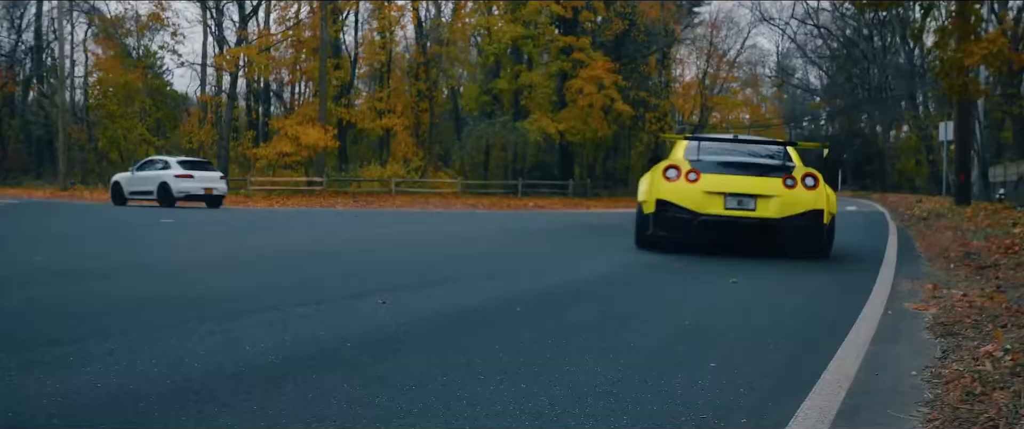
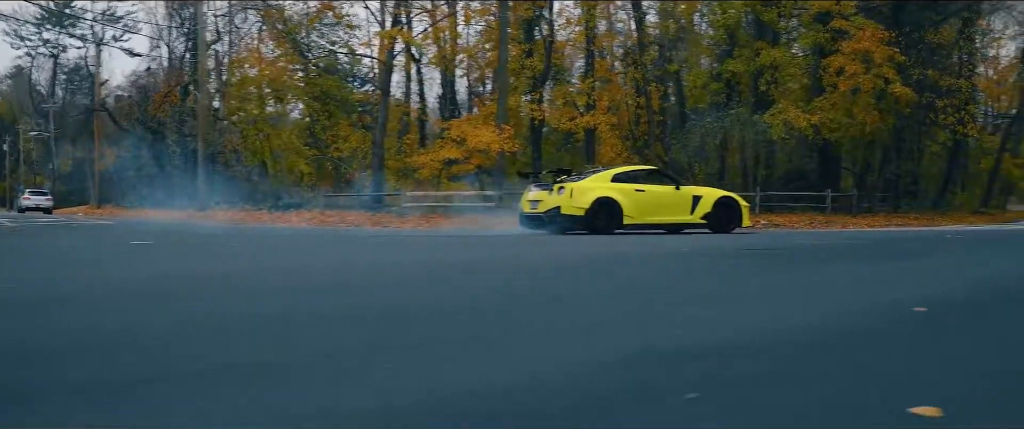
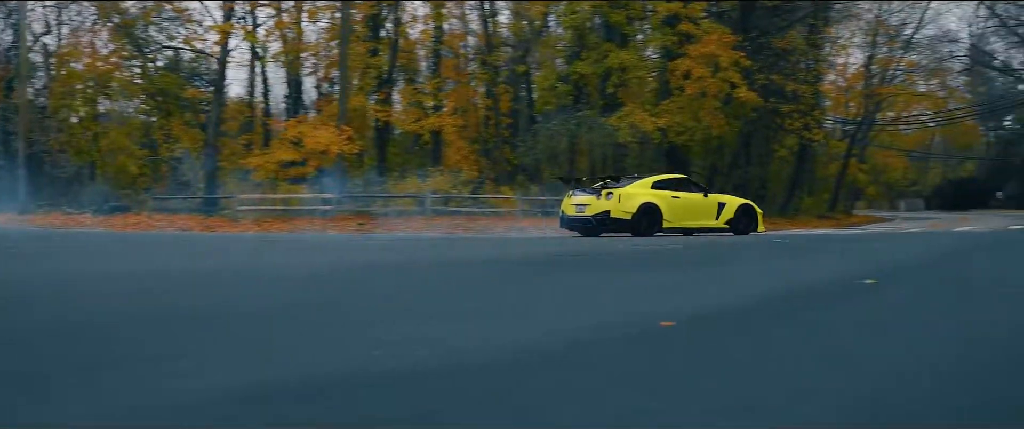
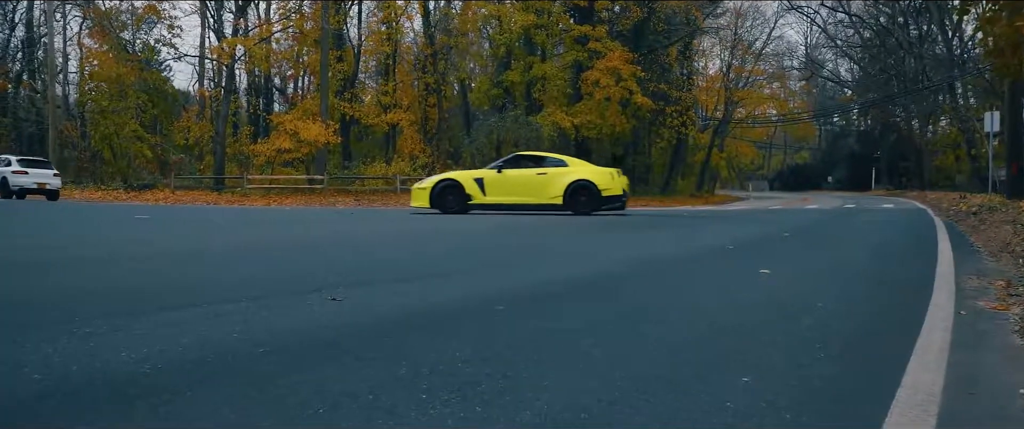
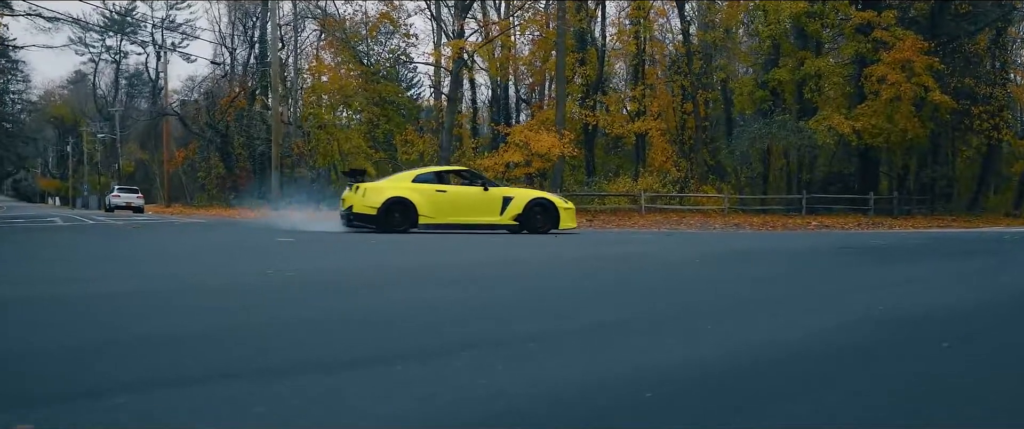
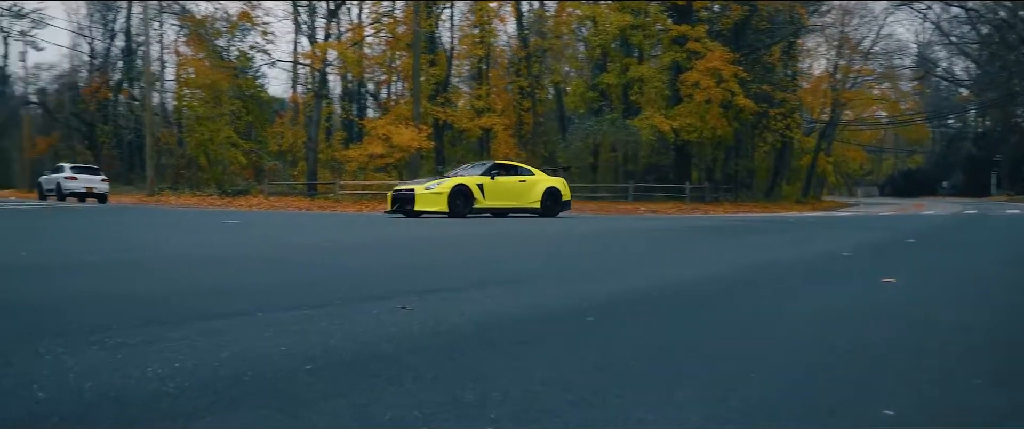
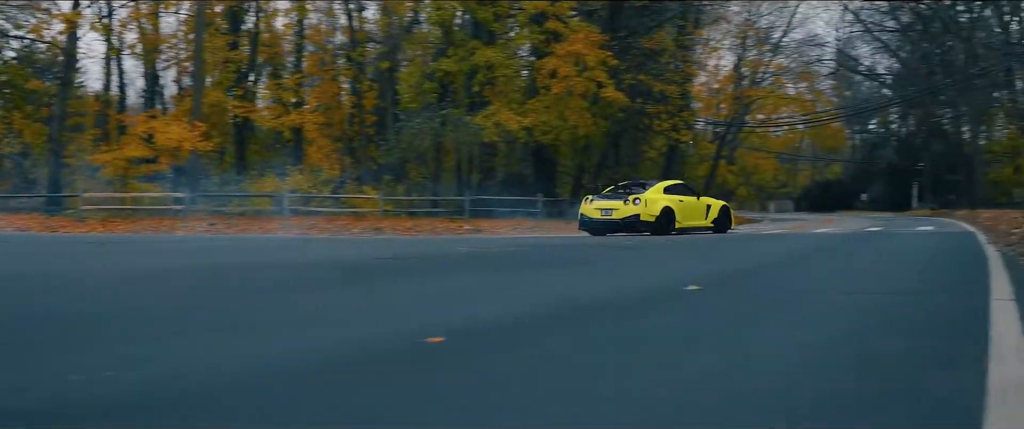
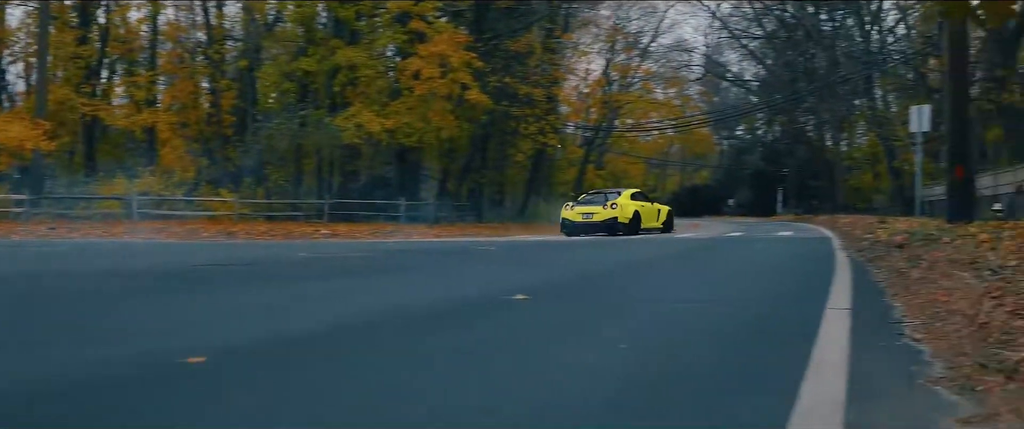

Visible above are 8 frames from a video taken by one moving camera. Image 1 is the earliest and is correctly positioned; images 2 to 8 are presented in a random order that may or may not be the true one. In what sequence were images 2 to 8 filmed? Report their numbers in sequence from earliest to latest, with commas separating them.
4, 6, 5, 2, 3, 7, 8
